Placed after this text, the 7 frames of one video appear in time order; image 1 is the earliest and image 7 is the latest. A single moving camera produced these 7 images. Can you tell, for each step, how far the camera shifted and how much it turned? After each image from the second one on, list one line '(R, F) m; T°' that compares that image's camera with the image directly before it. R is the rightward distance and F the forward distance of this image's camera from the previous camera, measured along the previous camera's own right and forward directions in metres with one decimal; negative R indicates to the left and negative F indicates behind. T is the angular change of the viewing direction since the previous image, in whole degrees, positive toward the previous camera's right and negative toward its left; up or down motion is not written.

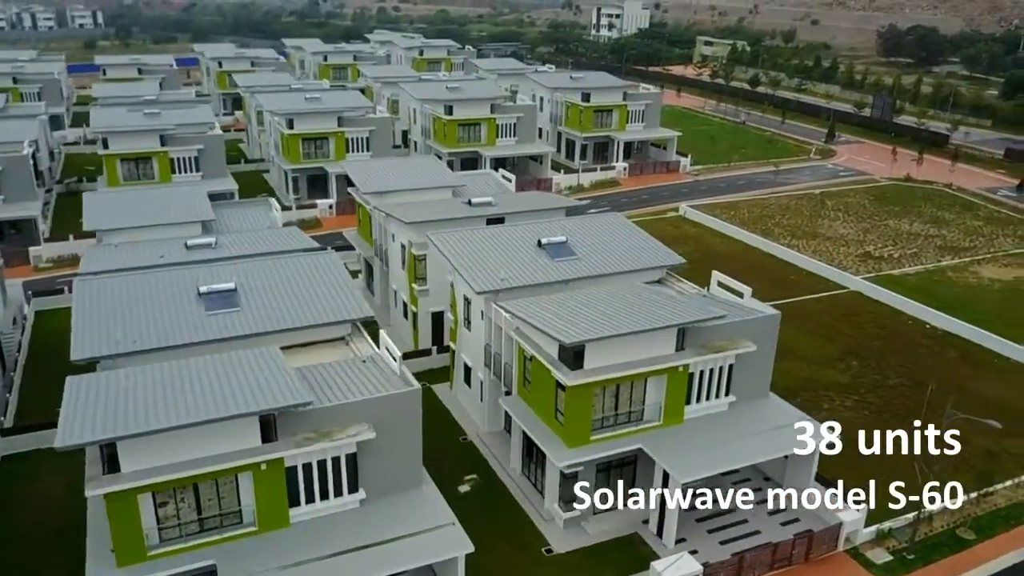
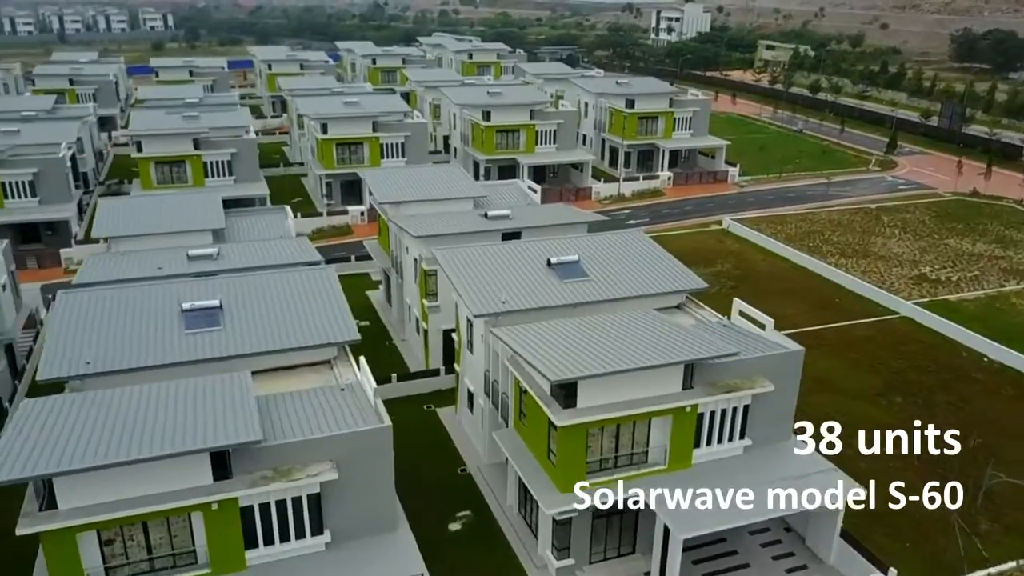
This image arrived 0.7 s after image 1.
(+1.8, +2.0) m; -4°
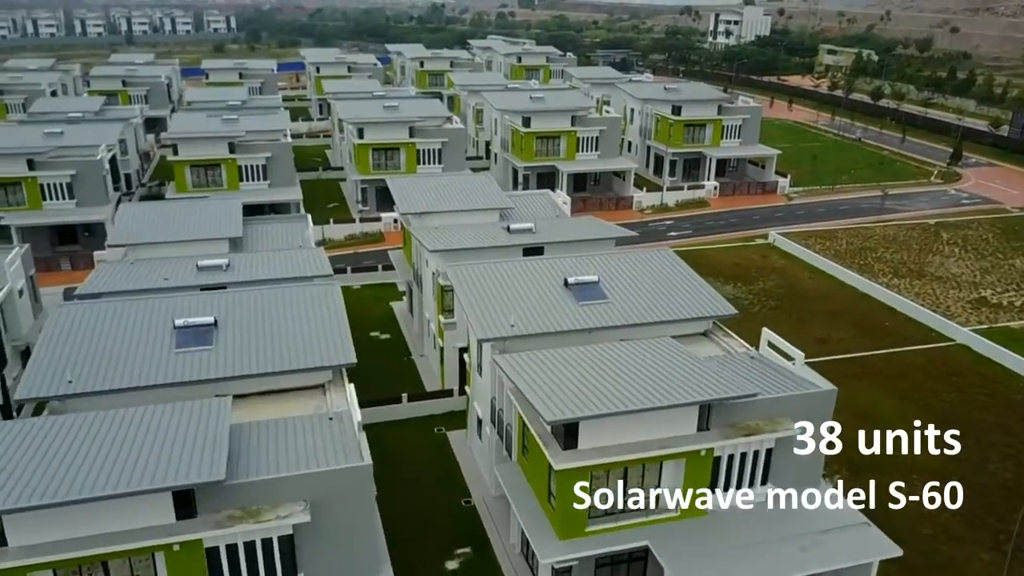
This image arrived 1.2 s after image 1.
(+1.4, +1.8) m; -4°
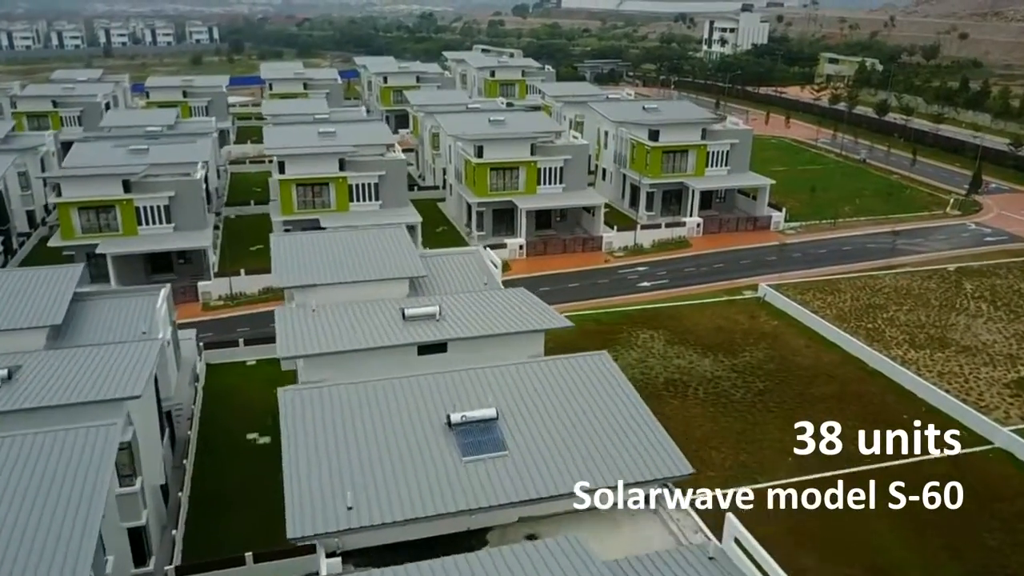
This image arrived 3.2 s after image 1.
(+3.4, +8.5) m; 0°
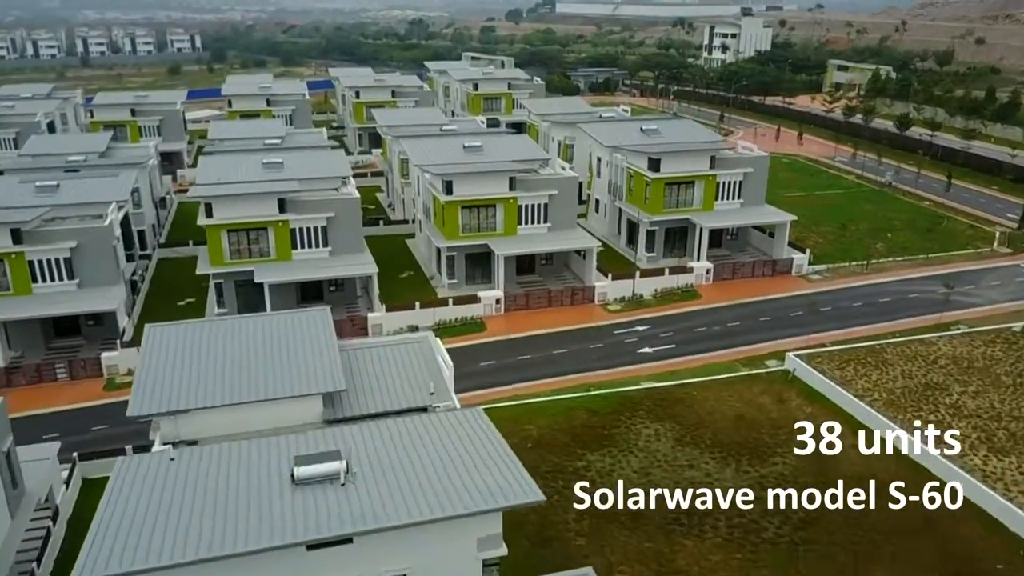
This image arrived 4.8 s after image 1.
(+1.2, +8.4) m; 0°
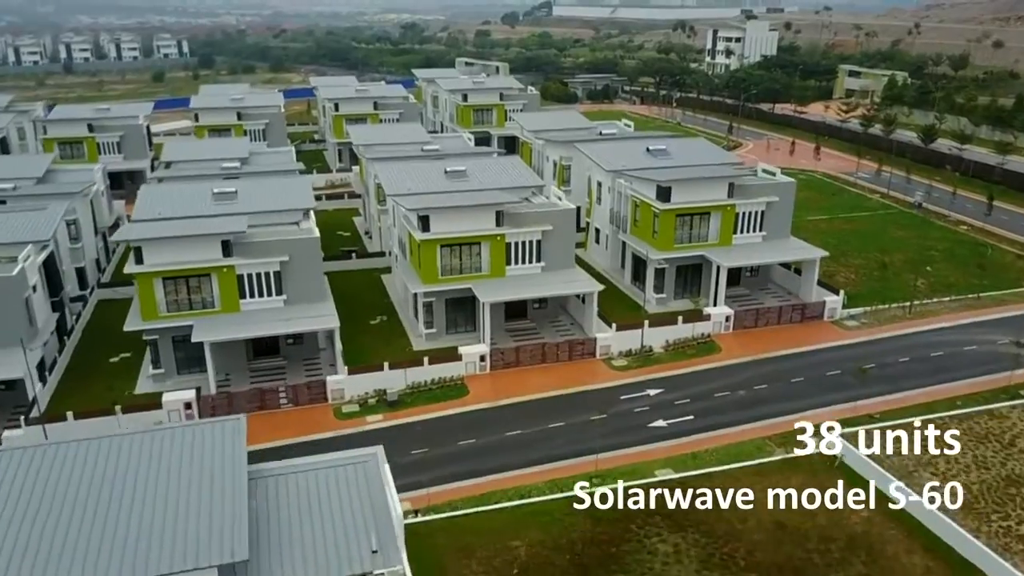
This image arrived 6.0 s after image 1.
(+0.5, +6.5) m; 0°
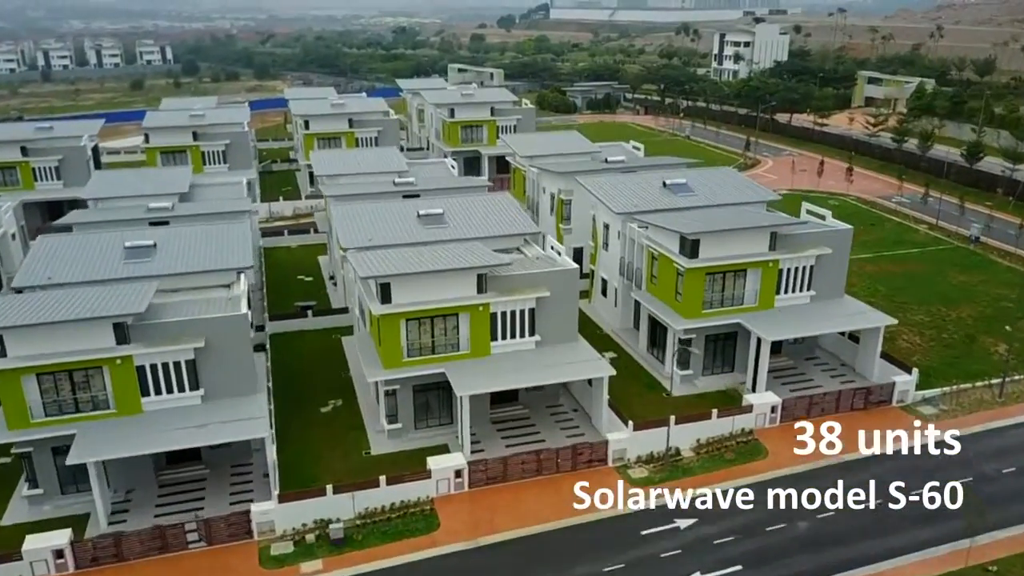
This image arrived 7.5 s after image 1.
(+0.5, +8.7) m; 0°
